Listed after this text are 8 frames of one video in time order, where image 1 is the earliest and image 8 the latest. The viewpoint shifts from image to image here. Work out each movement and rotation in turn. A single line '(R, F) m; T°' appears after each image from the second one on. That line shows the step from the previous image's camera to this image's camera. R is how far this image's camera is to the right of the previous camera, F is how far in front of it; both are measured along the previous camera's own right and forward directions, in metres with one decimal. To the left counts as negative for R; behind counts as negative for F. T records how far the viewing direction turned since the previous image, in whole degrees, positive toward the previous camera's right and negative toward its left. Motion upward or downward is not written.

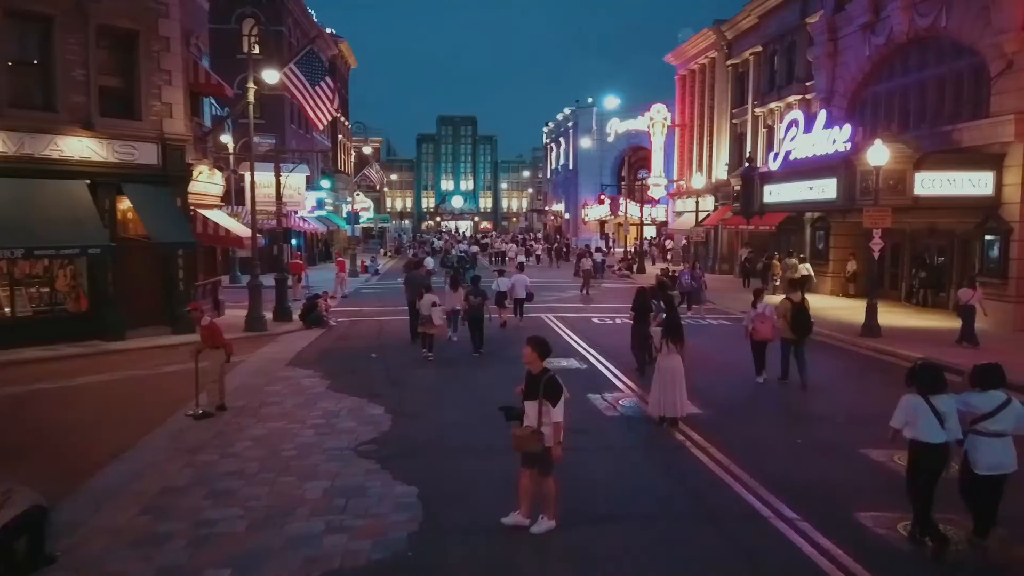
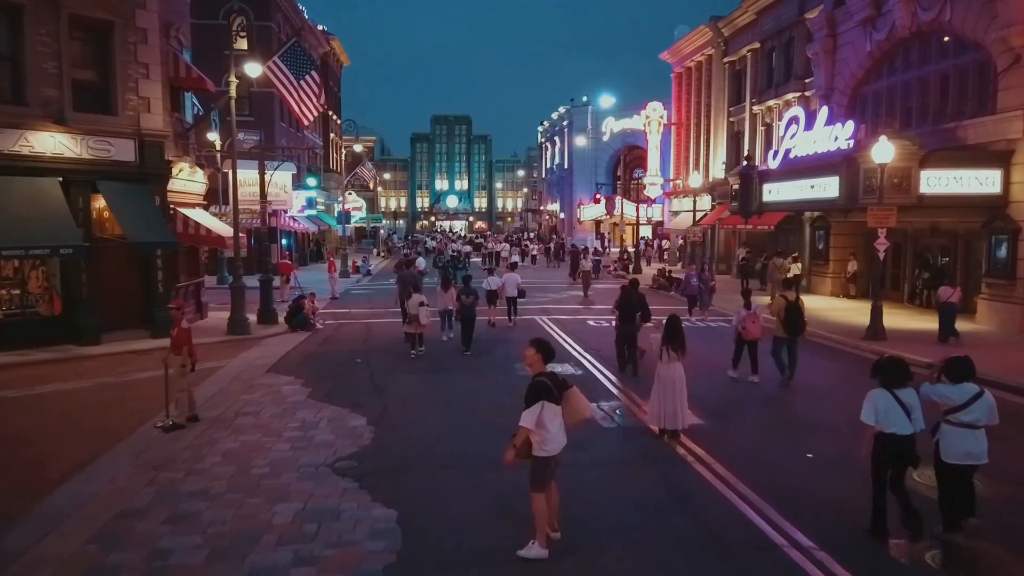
(+0.1, +0.7) m; 0°
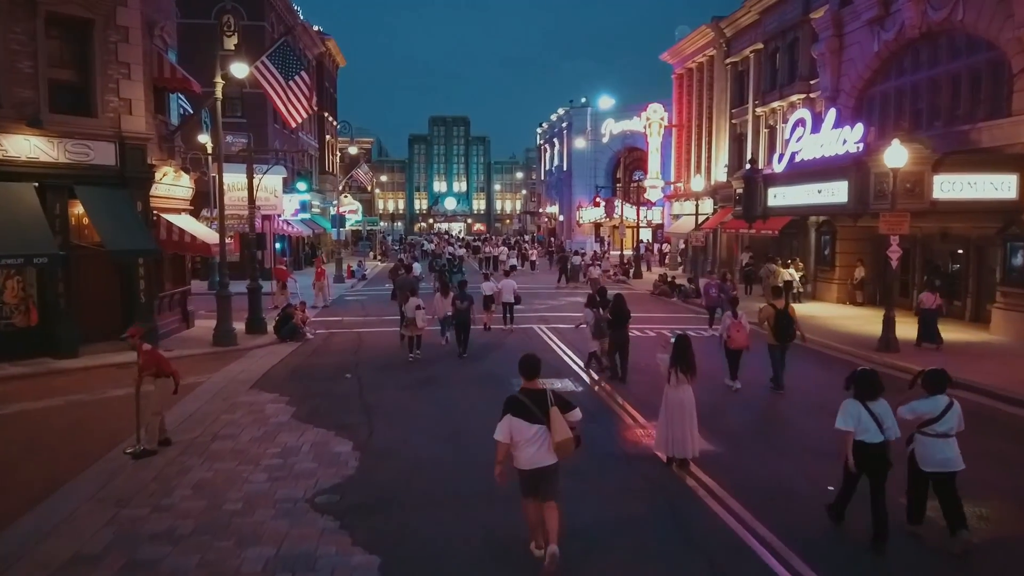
(0.0, +0.8) m; 0°
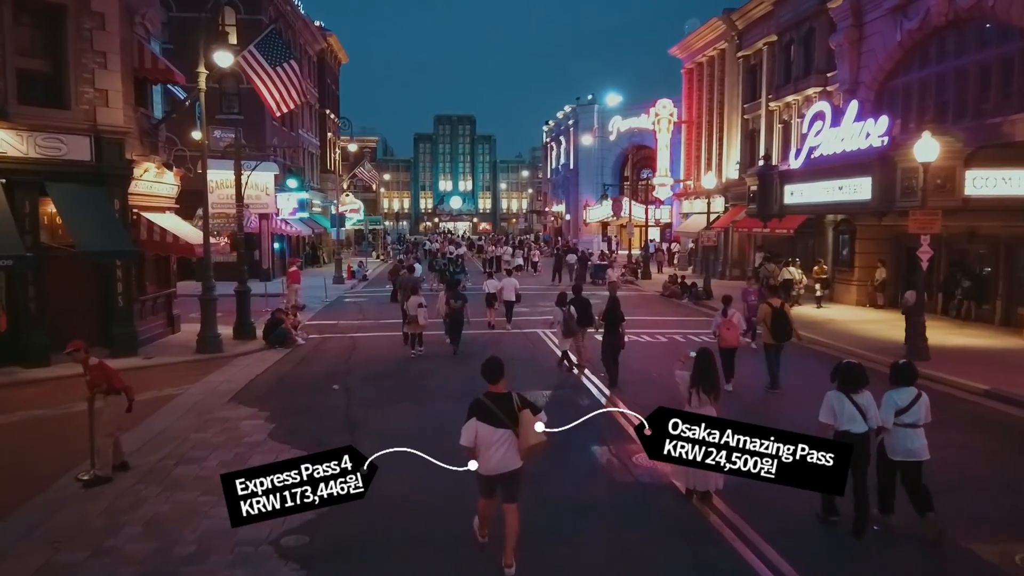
(+0.1, +1.2) m; 0°
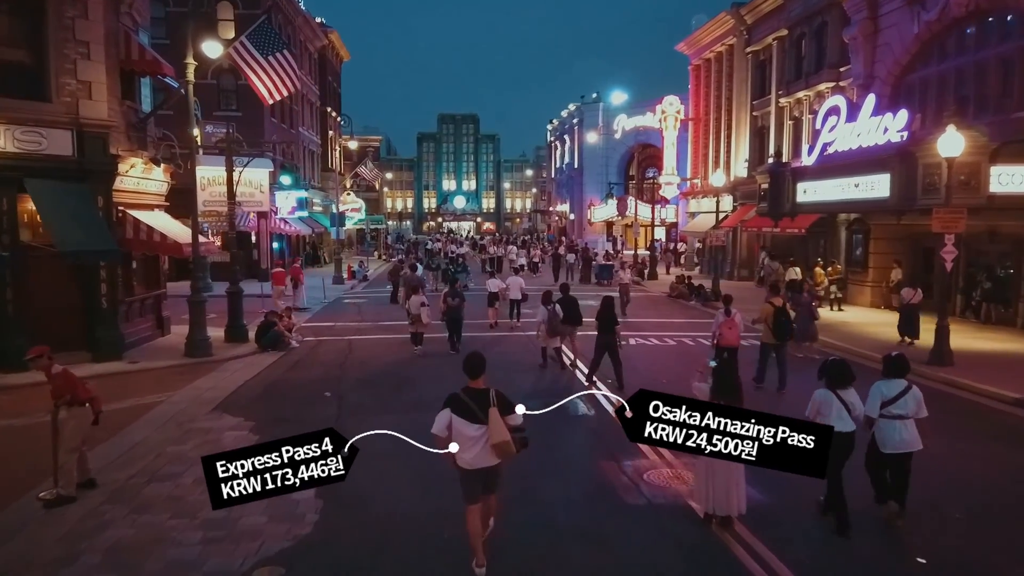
(0.0, +0.8) m; 0°
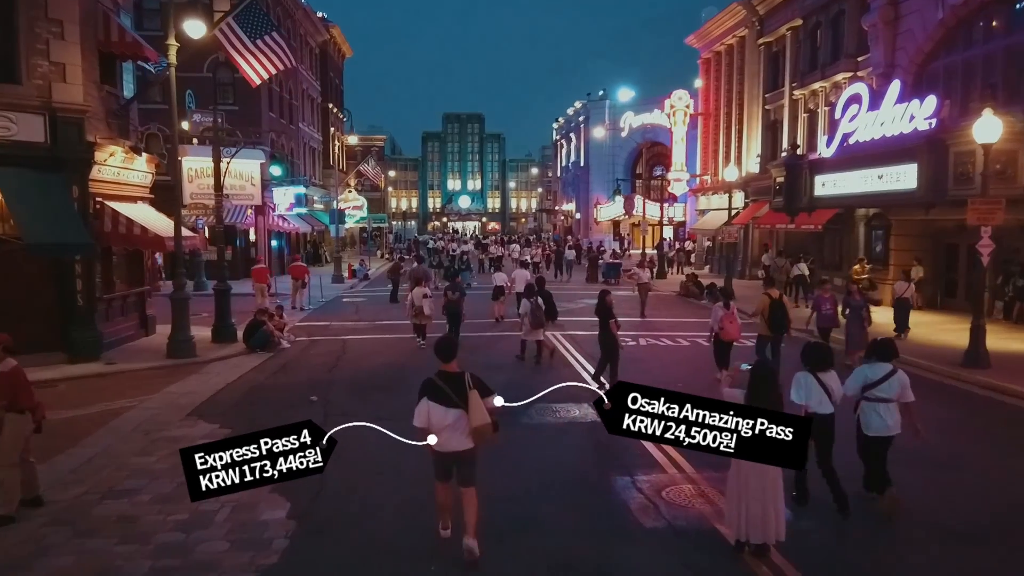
(0.0, +1.1) m; 0°
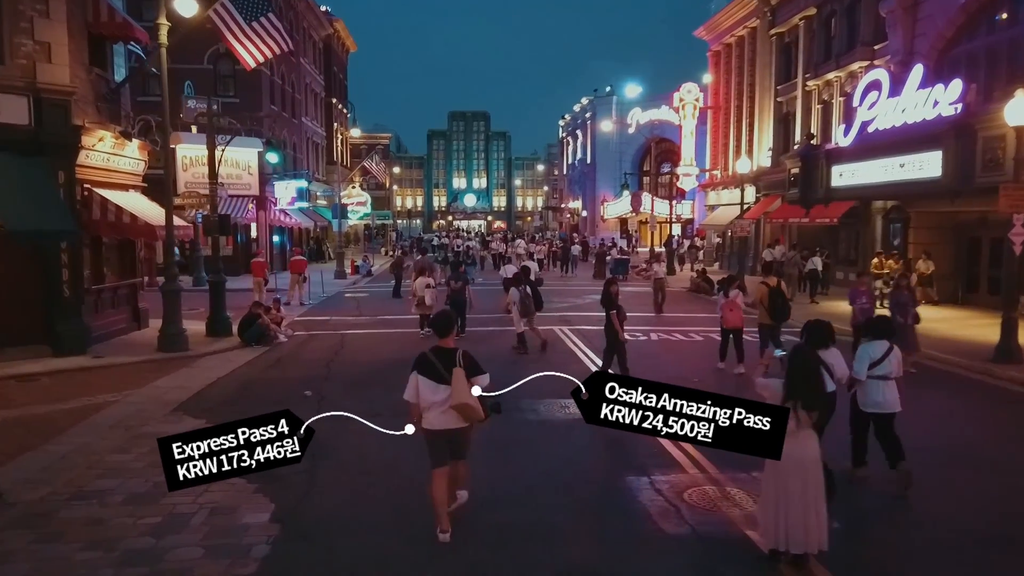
(0.0, +0.7) m; 0°
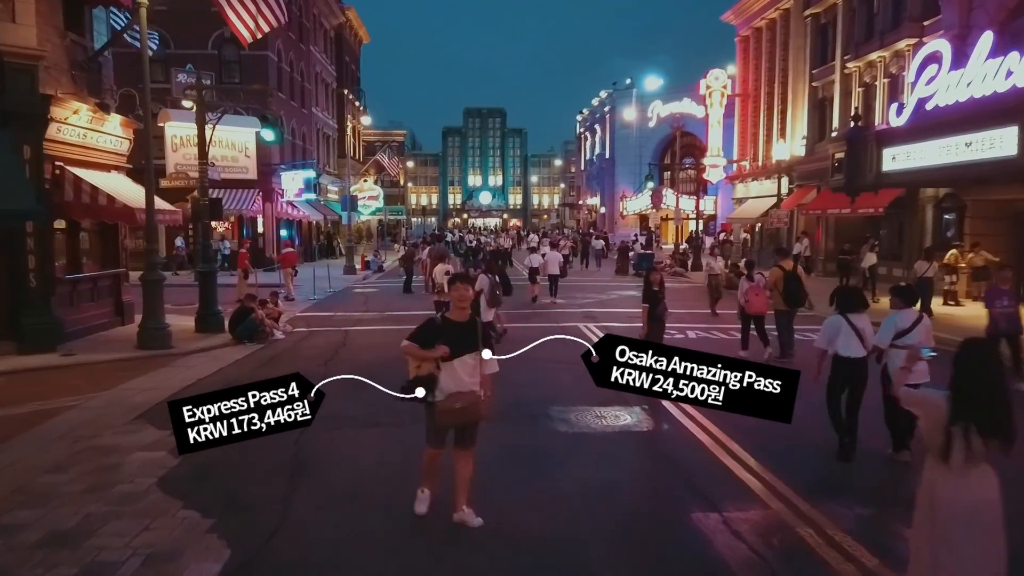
(-0.1, +1.8) m; -1°
